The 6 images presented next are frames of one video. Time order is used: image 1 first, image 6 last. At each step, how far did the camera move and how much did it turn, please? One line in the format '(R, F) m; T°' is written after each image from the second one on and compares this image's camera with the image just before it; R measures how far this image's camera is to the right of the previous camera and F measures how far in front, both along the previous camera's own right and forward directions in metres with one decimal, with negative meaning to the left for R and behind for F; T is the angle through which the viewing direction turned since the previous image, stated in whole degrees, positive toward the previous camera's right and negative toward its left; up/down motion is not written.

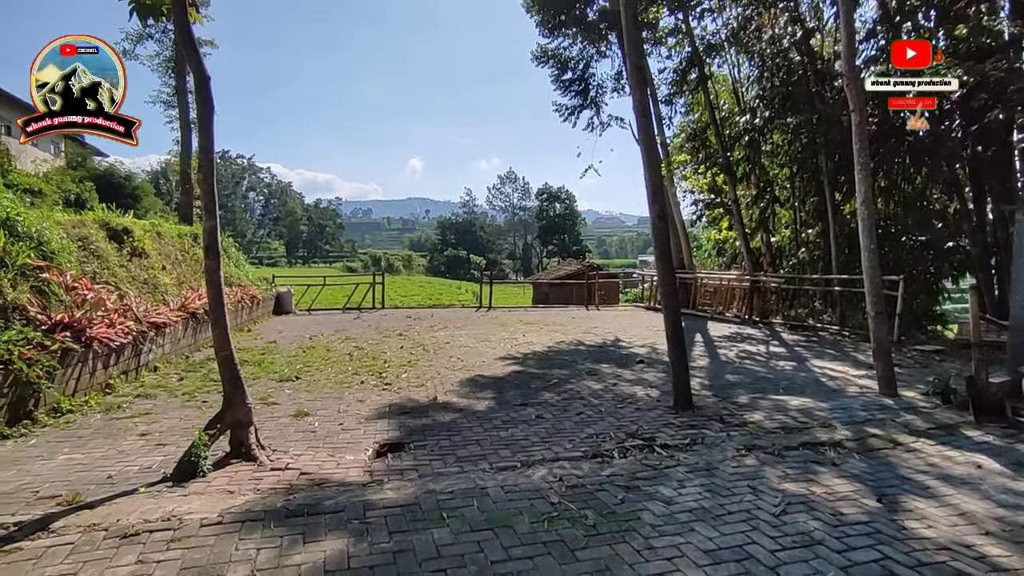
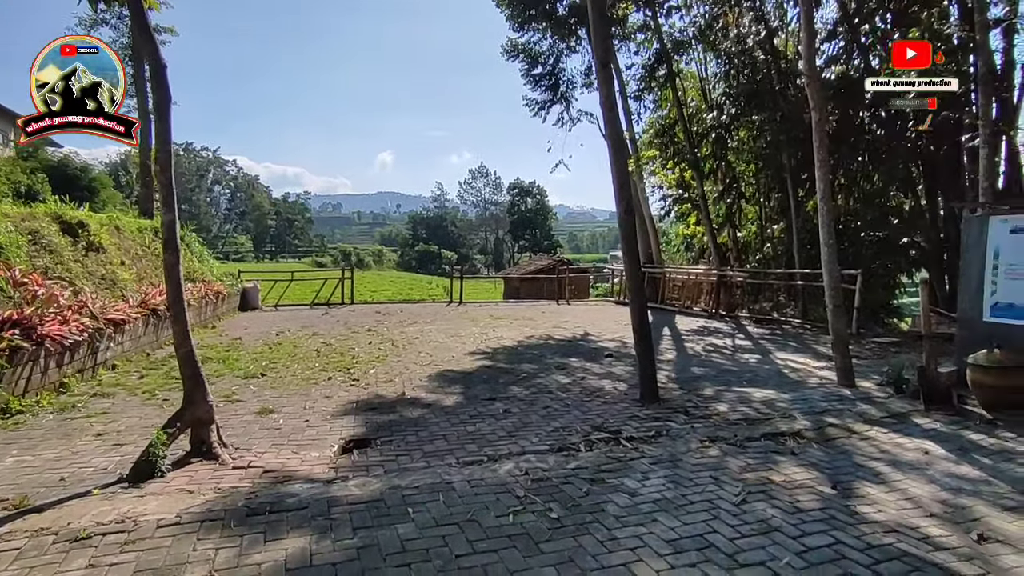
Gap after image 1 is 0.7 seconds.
(0.0, 0.0) m; +3°
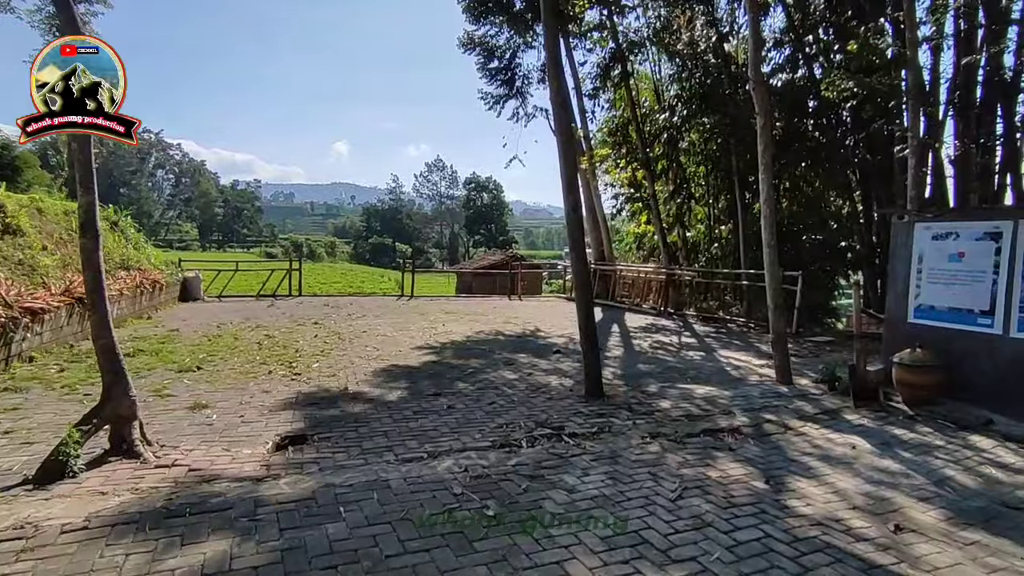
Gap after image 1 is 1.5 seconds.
(+0.1, +0.1) m; +4°
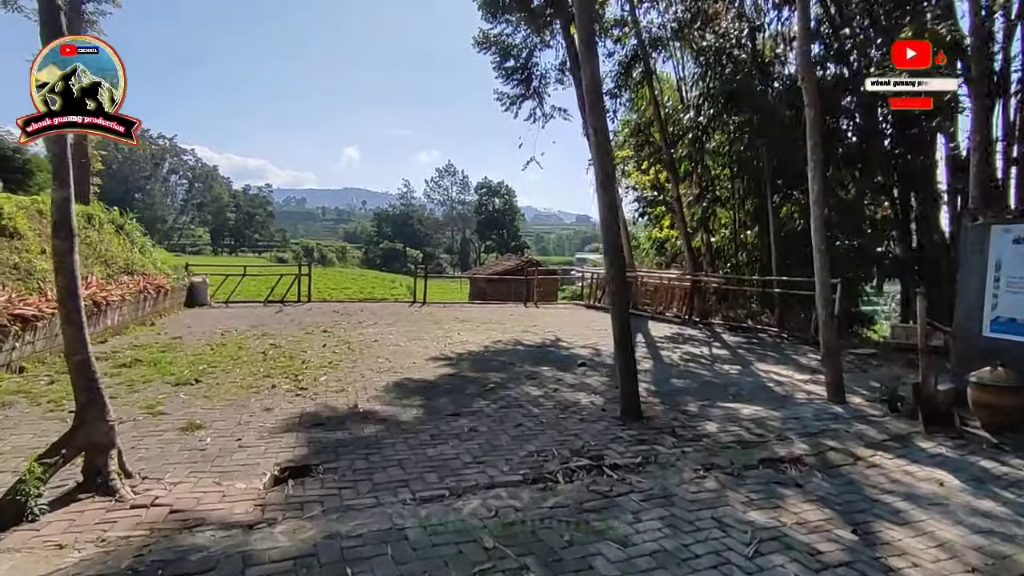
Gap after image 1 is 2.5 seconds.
(-0.2, +0.6) m; -1°
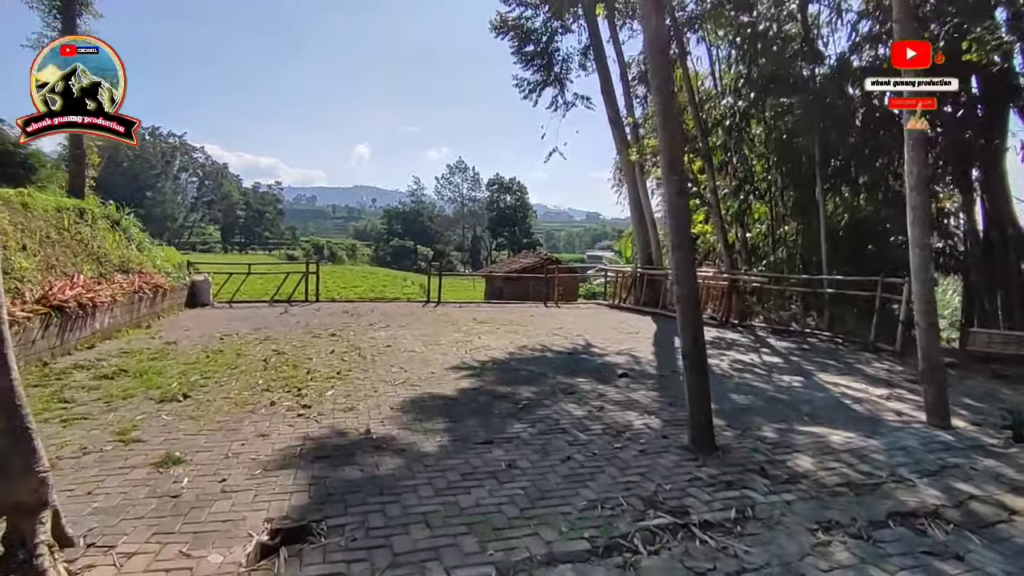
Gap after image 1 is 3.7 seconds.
(-0.3, +0.9) m; -1°
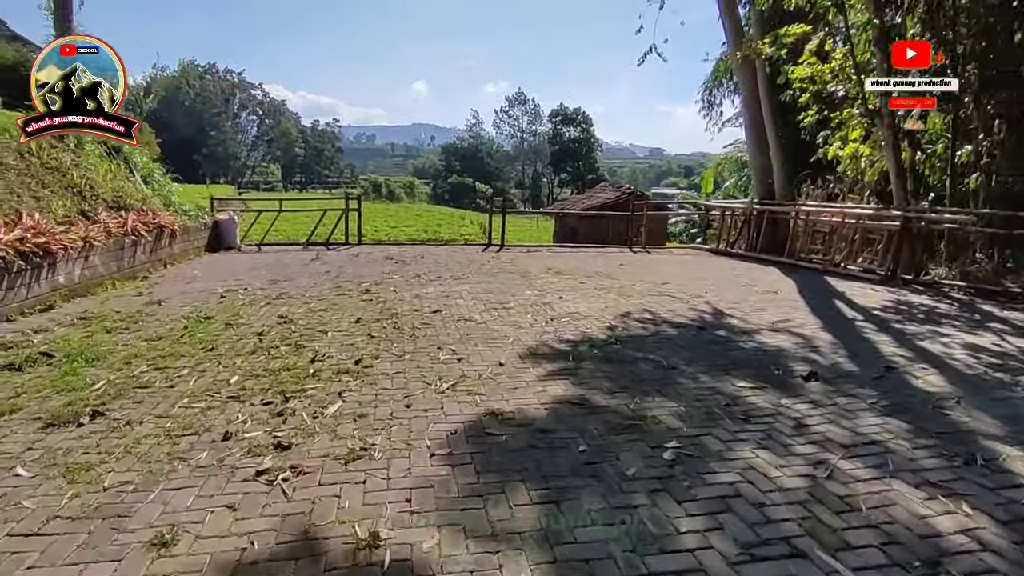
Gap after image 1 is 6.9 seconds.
(-0.4, +2.6) m; -6°
